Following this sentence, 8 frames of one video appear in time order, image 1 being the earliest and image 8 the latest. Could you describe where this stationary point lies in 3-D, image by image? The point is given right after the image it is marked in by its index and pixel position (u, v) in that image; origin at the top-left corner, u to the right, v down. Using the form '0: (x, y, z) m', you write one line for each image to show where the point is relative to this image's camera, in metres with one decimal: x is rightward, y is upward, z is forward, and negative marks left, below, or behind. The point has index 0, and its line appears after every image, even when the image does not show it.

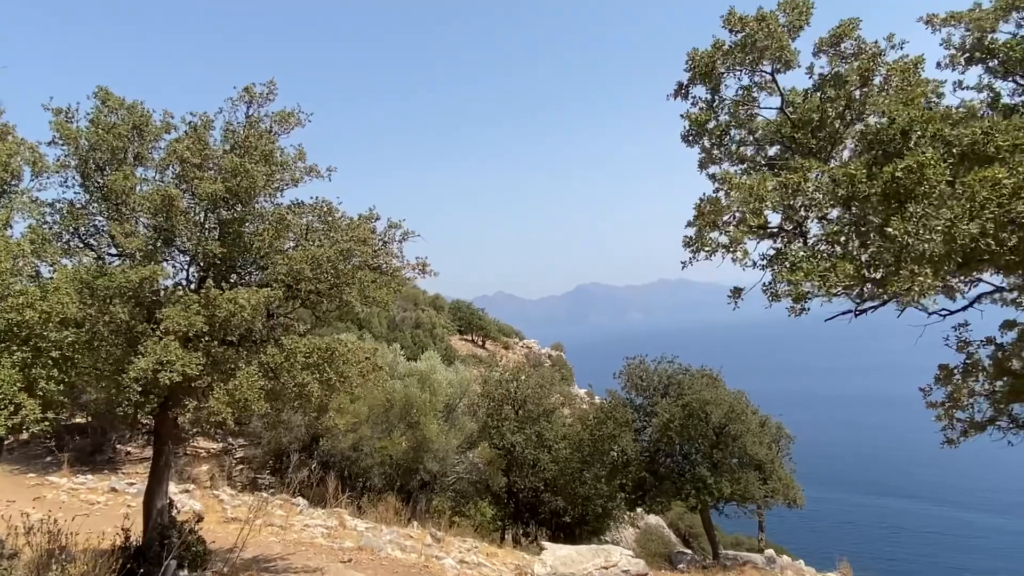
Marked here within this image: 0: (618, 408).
0: (+2.9, -3.3, +19.6) m
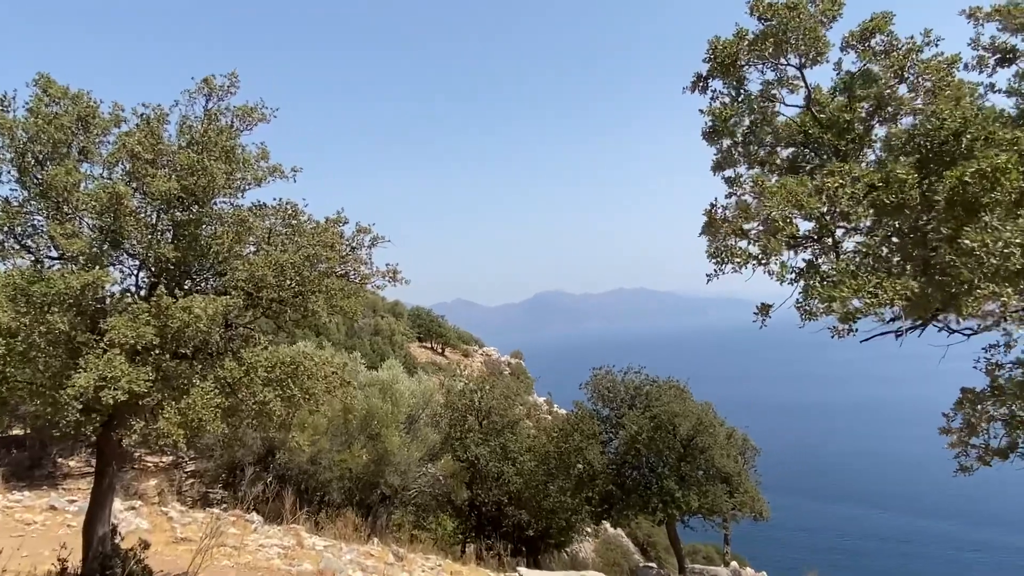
0: (+2.0, -3.5, +19.4) m
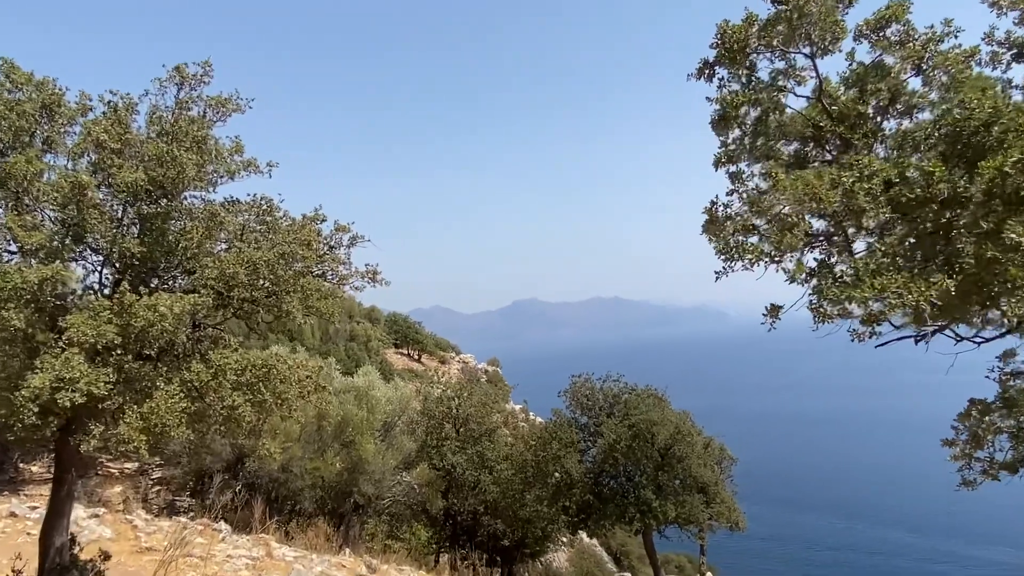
0: (+1.4, -3.7, +19.2) m
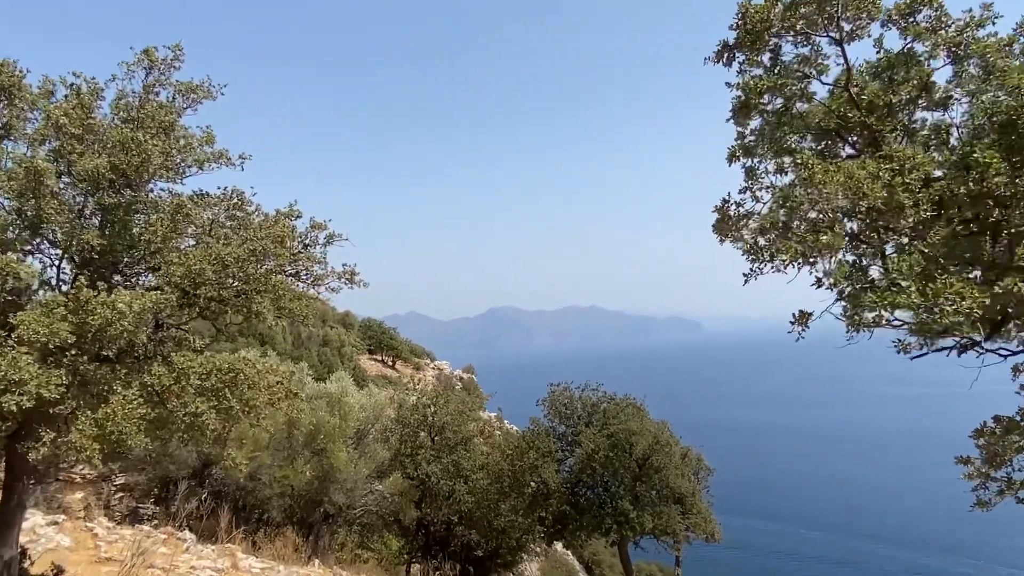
0: (+0.7, -3.9, +18.9) m
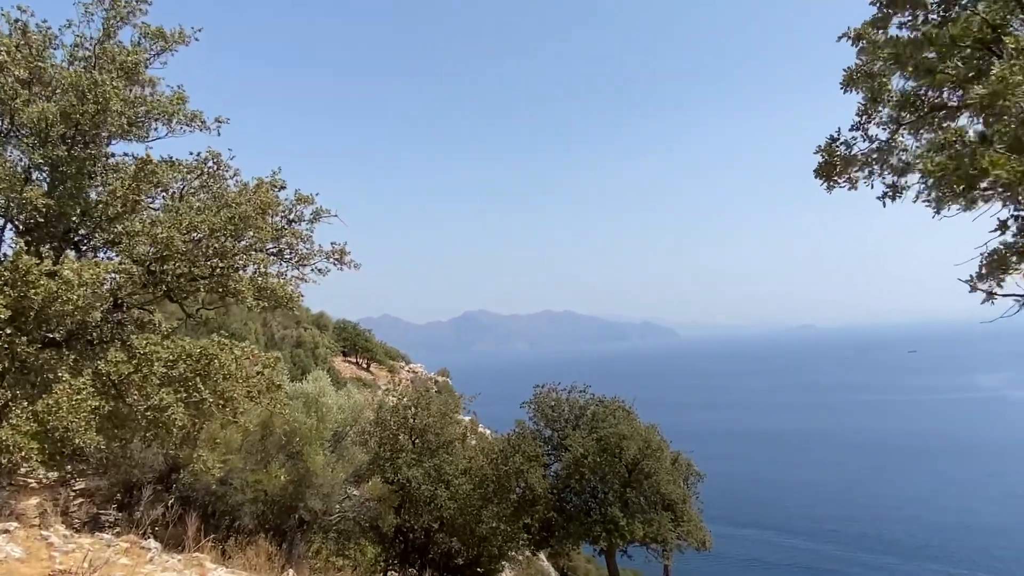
0: (+0.3, -3.9, +18.3) m
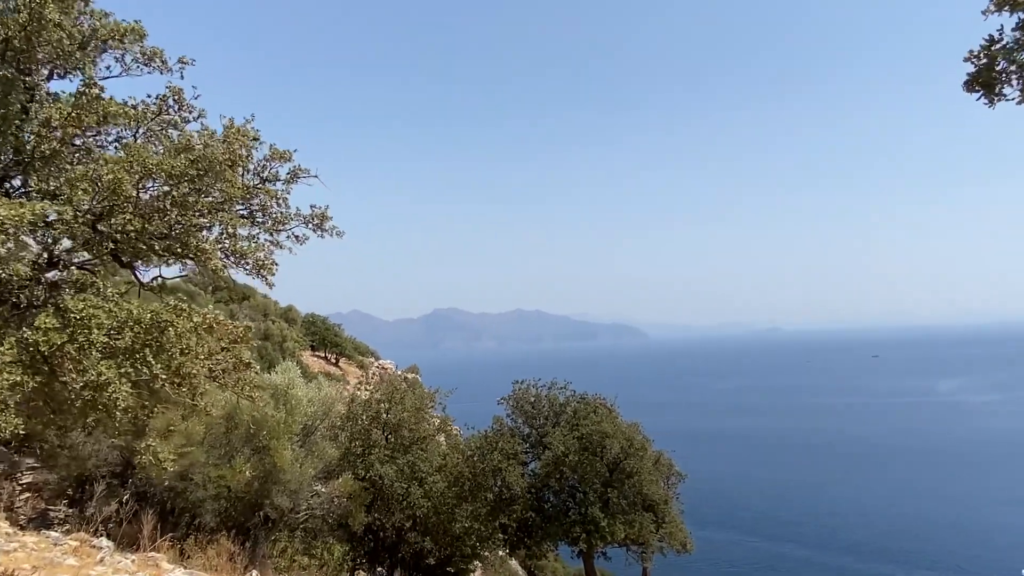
0: (-0.3, -3.7, +17.7) m
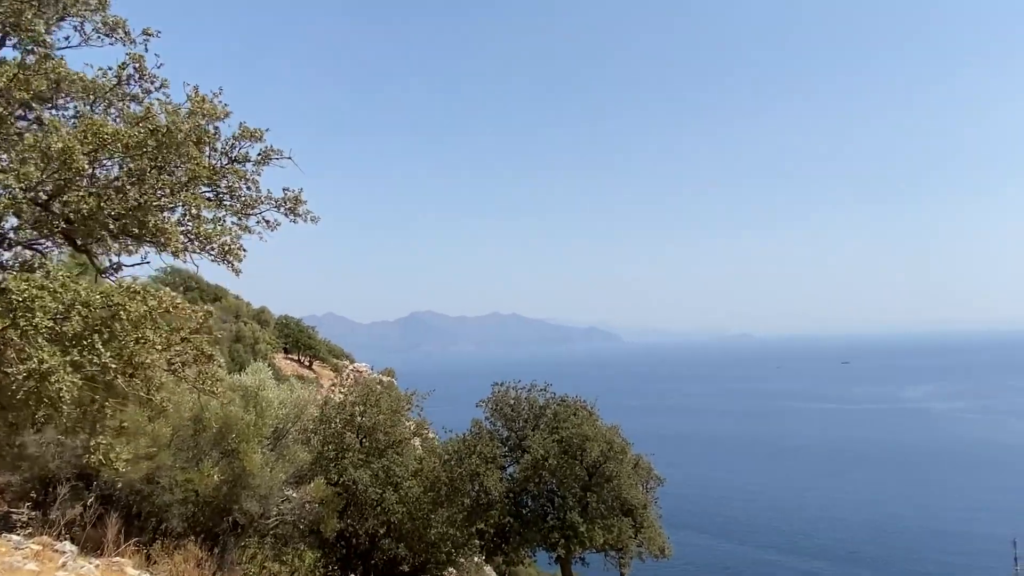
0: (-0.8, -3.7, +17.4) m
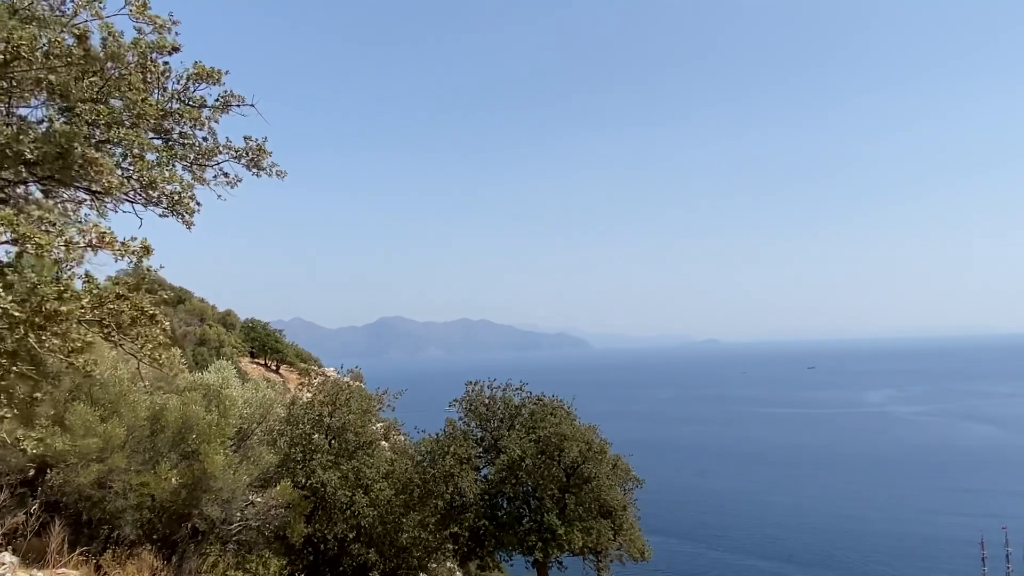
0: (-1.4, -3.6, +16.9) m
